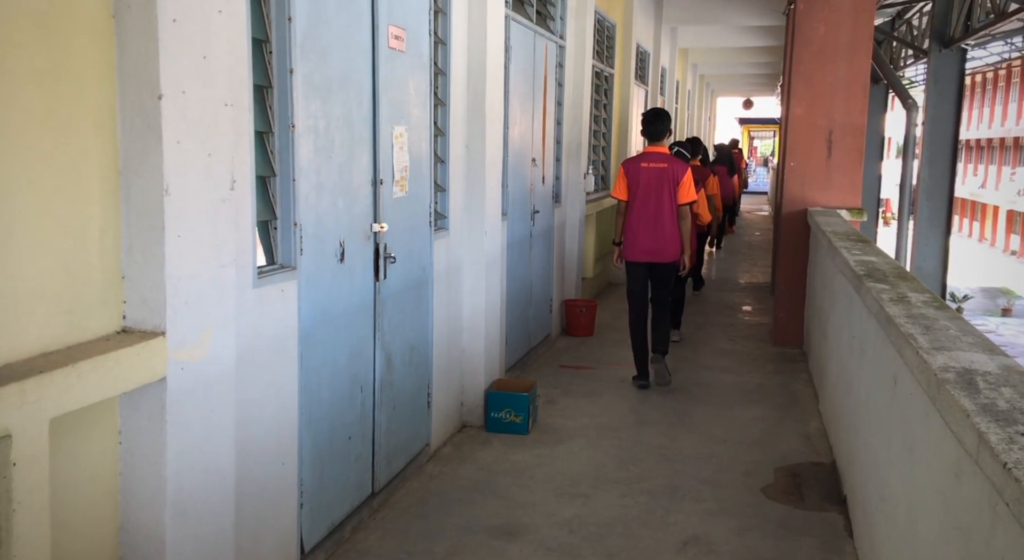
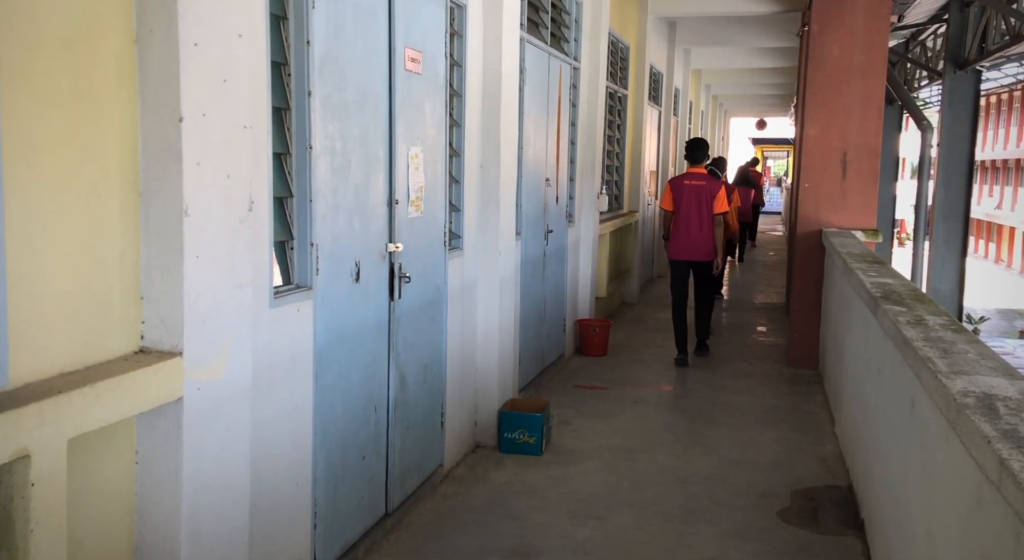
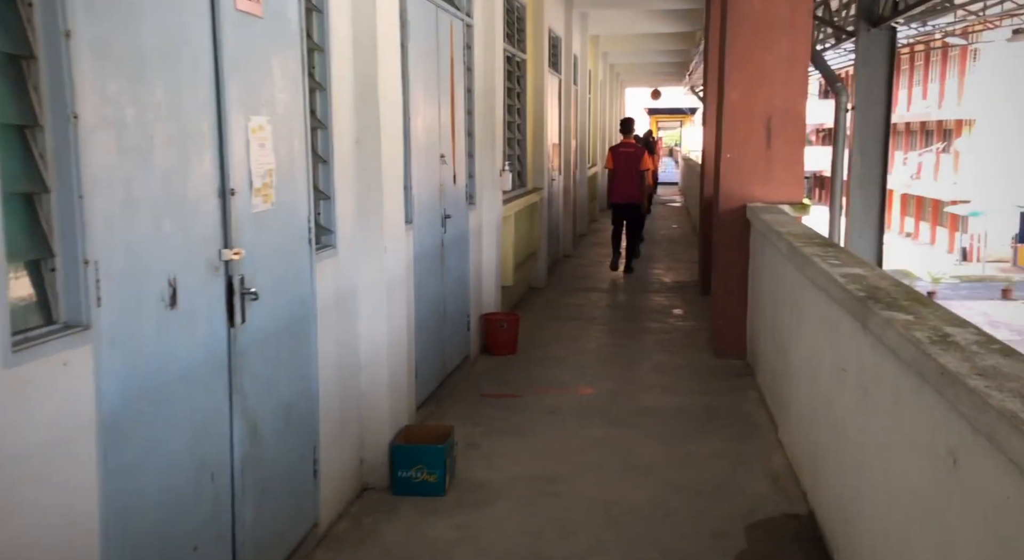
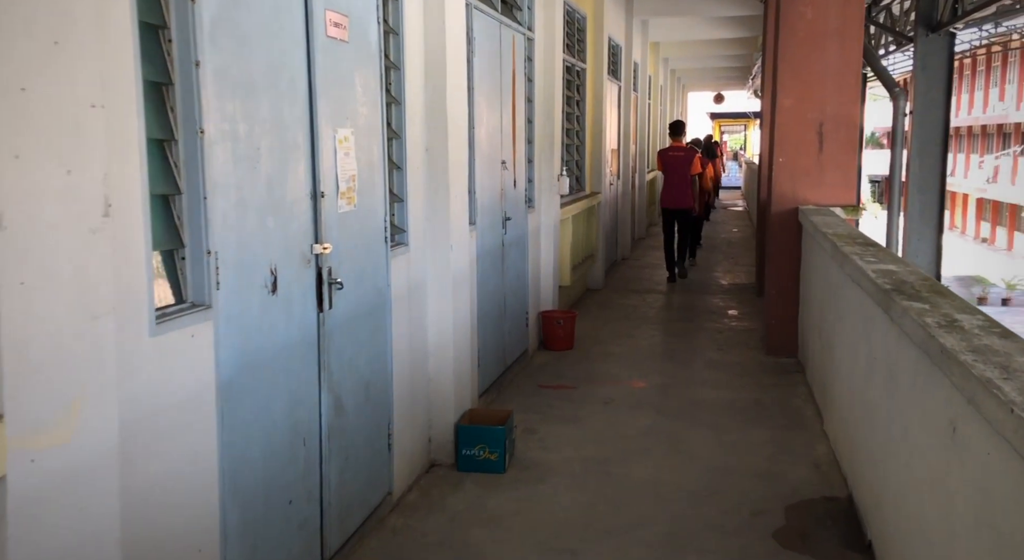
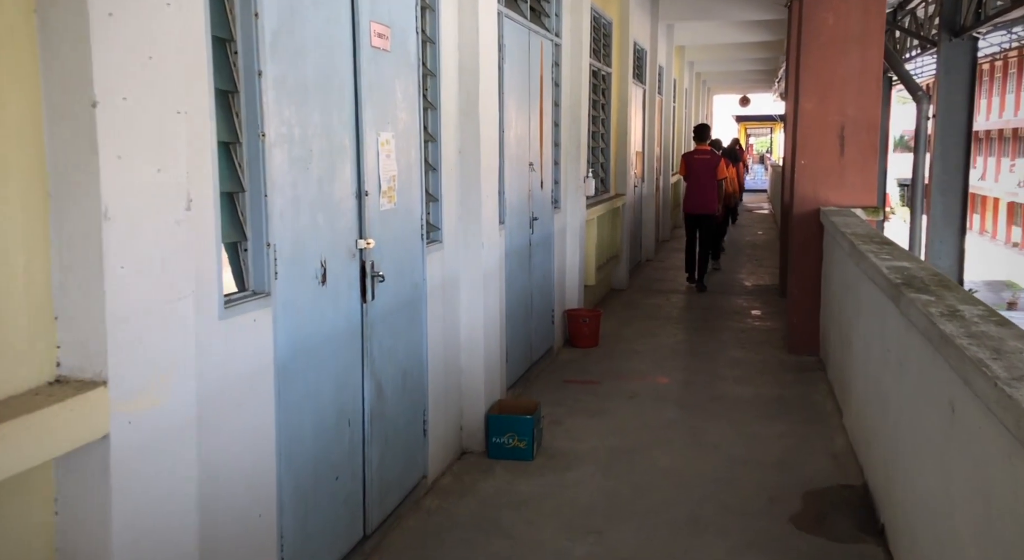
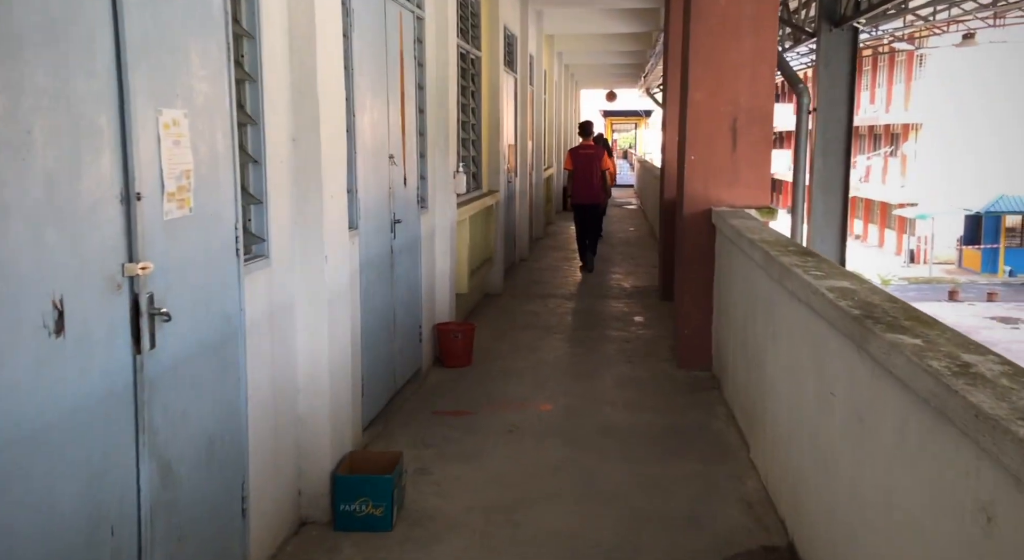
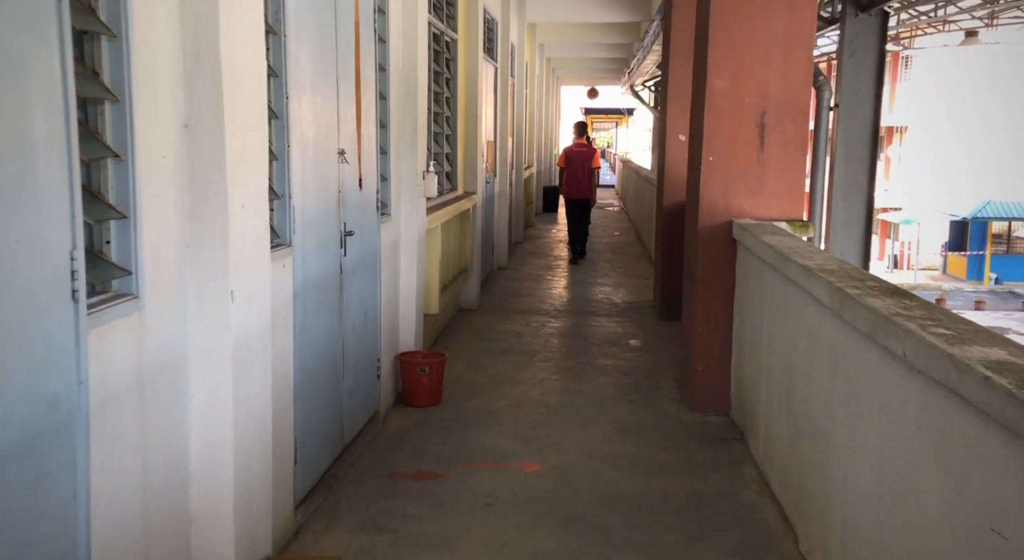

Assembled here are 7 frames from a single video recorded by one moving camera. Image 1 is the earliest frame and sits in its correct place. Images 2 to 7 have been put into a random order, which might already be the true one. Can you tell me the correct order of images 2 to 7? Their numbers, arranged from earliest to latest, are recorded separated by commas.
2, 5, 4, 3, 6, 7
